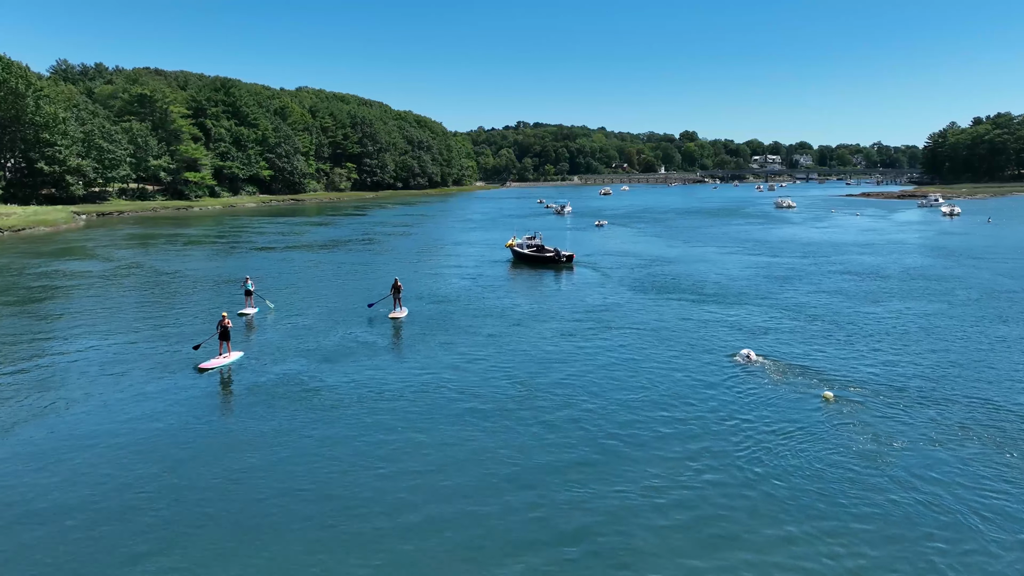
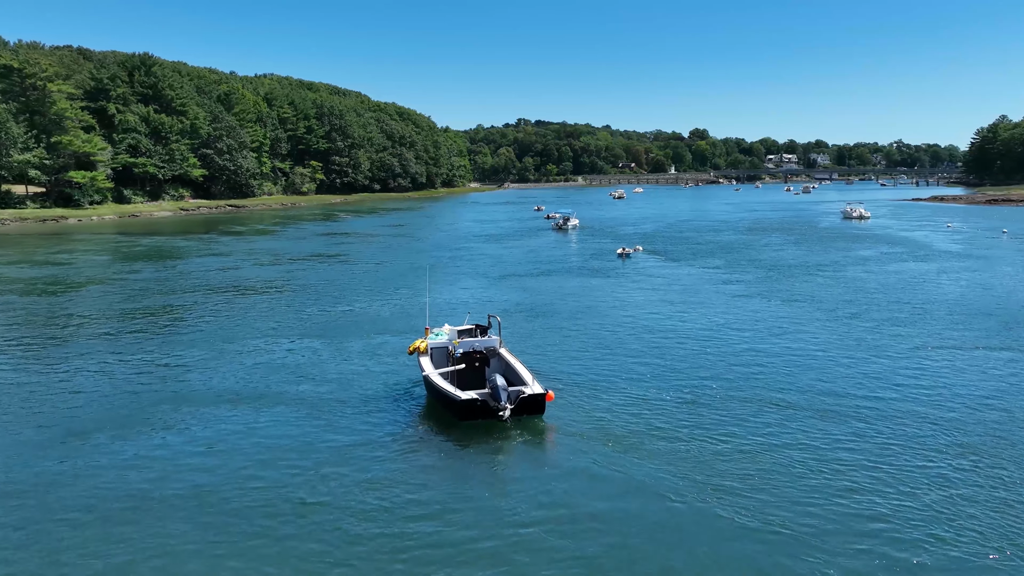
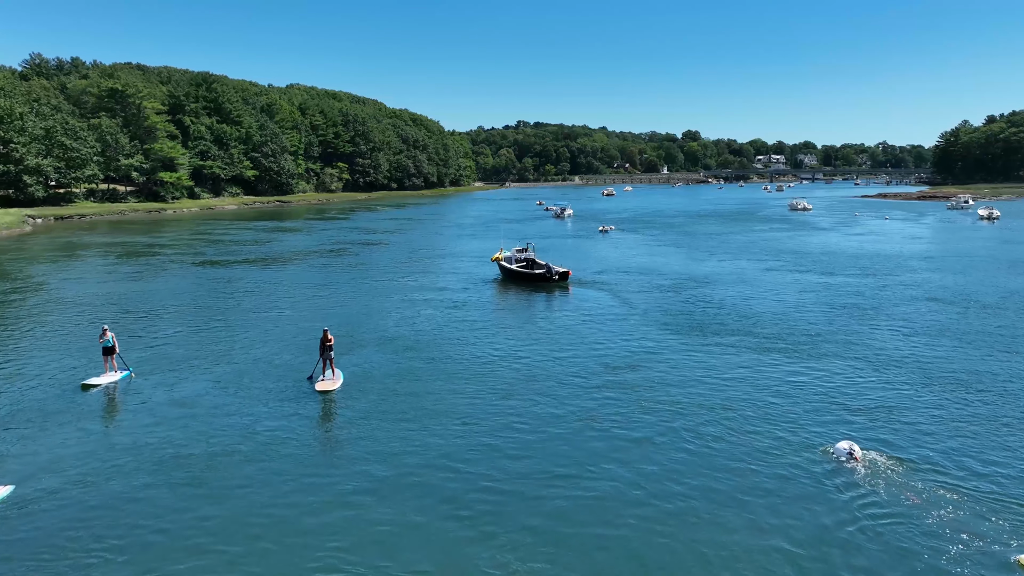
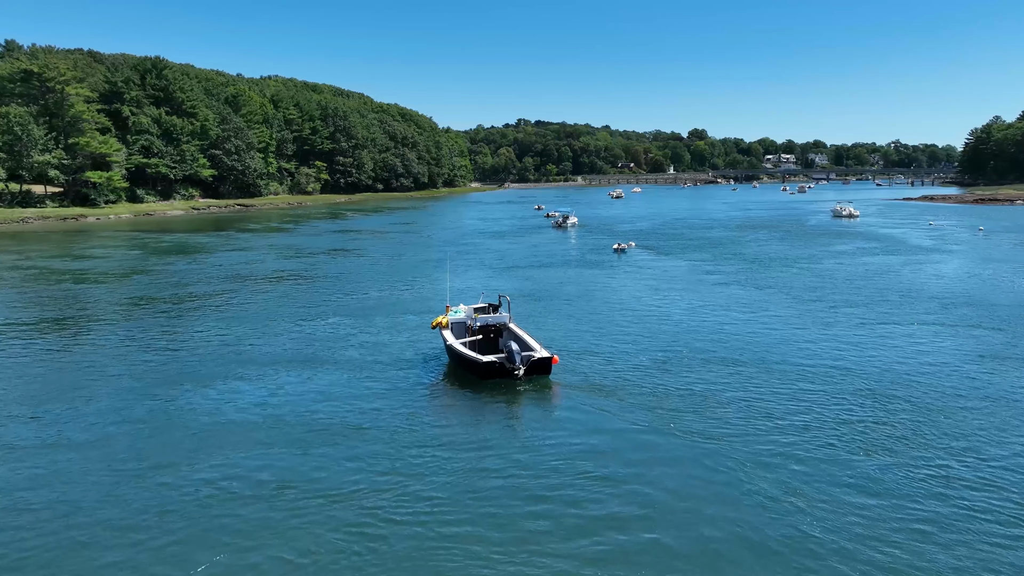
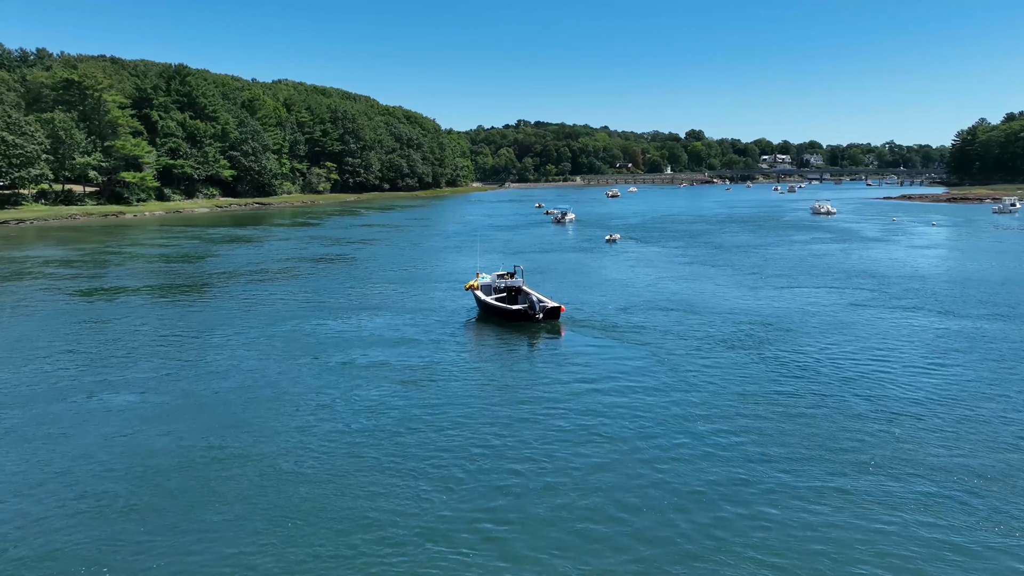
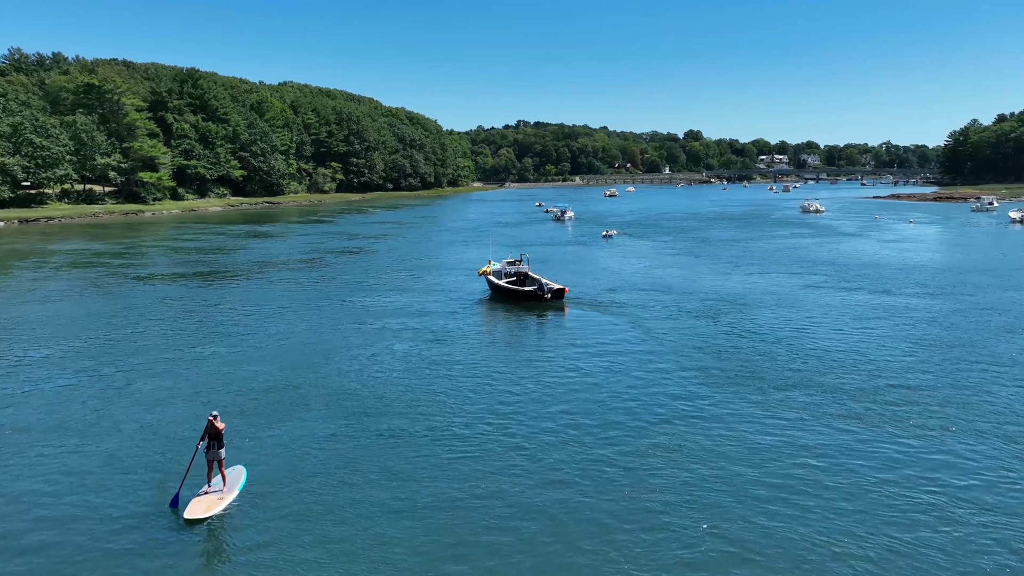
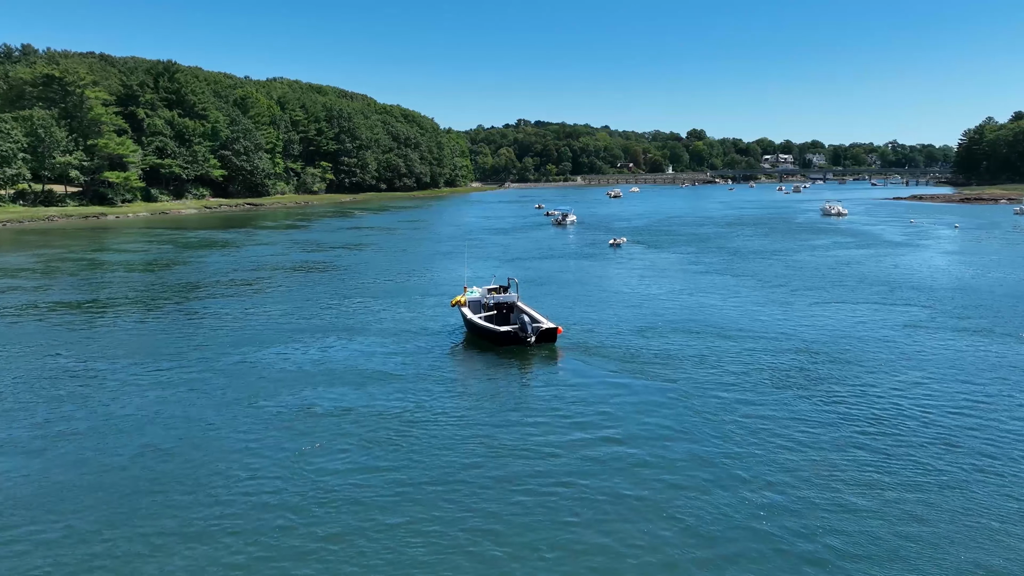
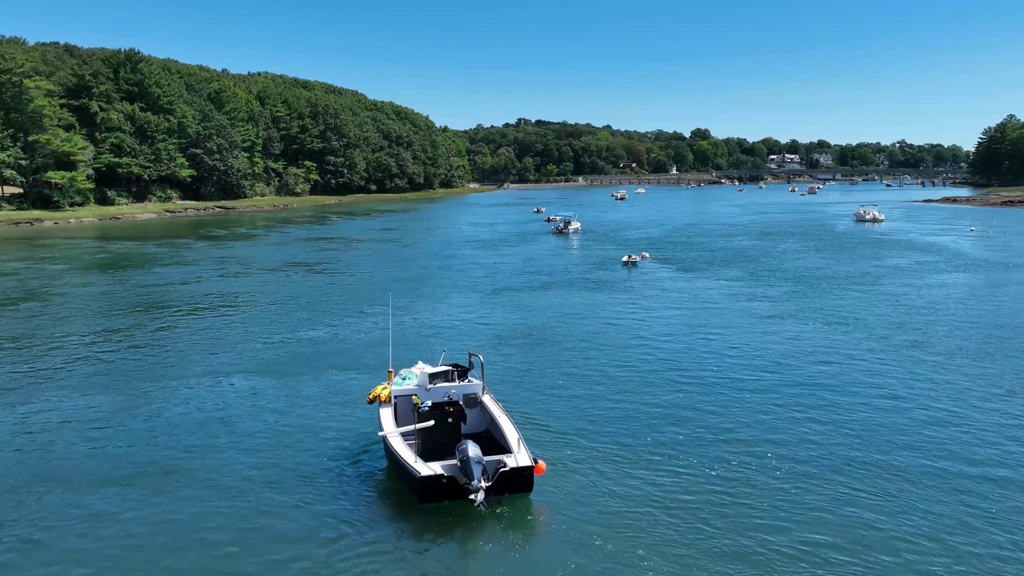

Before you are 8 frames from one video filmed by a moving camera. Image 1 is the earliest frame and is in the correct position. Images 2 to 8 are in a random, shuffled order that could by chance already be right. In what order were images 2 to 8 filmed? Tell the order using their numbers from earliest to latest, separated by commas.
3, 6, 5, 7, 4, 2, 8
